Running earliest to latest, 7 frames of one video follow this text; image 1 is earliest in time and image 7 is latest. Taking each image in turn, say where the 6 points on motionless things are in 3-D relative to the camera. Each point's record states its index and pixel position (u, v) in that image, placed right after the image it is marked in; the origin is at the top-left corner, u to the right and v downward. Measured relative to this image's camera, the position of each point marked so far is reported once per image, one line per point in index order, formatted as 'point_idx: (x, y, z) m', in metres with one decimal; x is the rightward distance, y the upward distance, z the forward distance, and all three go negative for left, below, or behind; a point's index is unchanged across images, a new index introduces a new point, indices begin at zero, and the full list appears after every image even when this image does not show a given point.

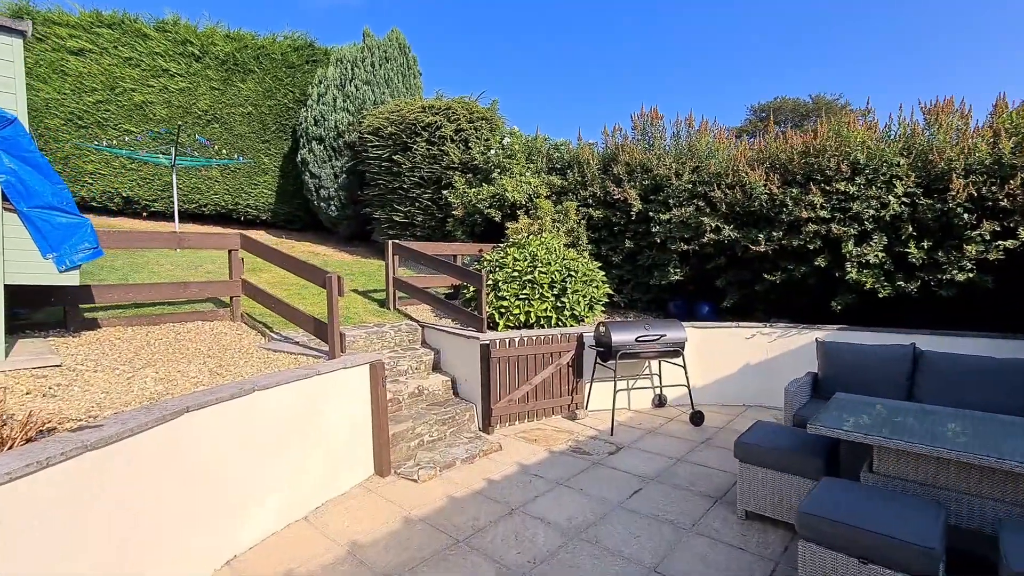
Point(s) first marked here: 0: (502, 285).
0: (-0.1, 0.0, +6.3) m
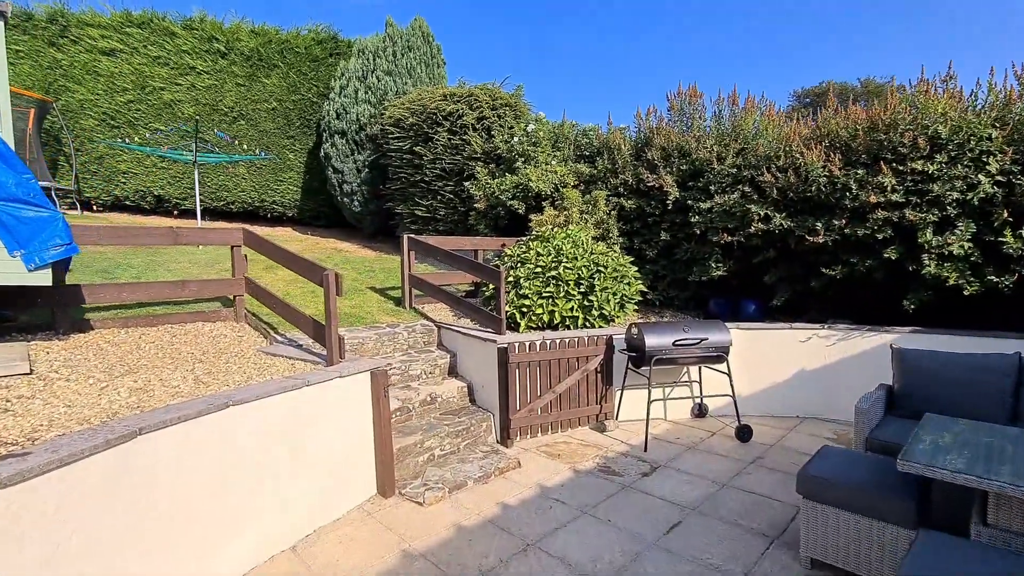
0: (+0.1, +0.1, +5.8) m
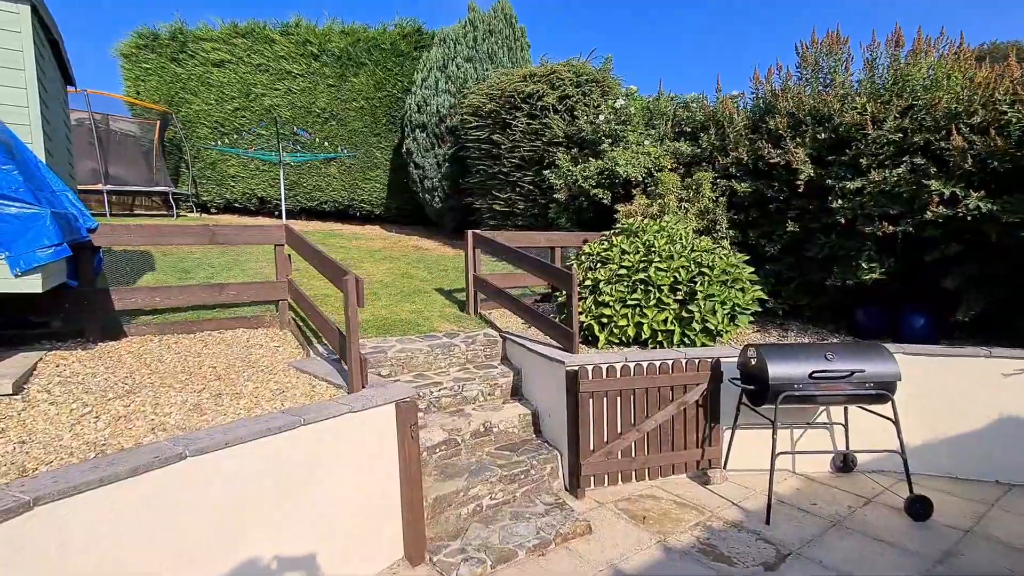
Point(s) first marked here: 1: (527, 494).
0: (+0.9, 0.0, +4.7) m
1: (+0.1, -1.5, +3.7) m
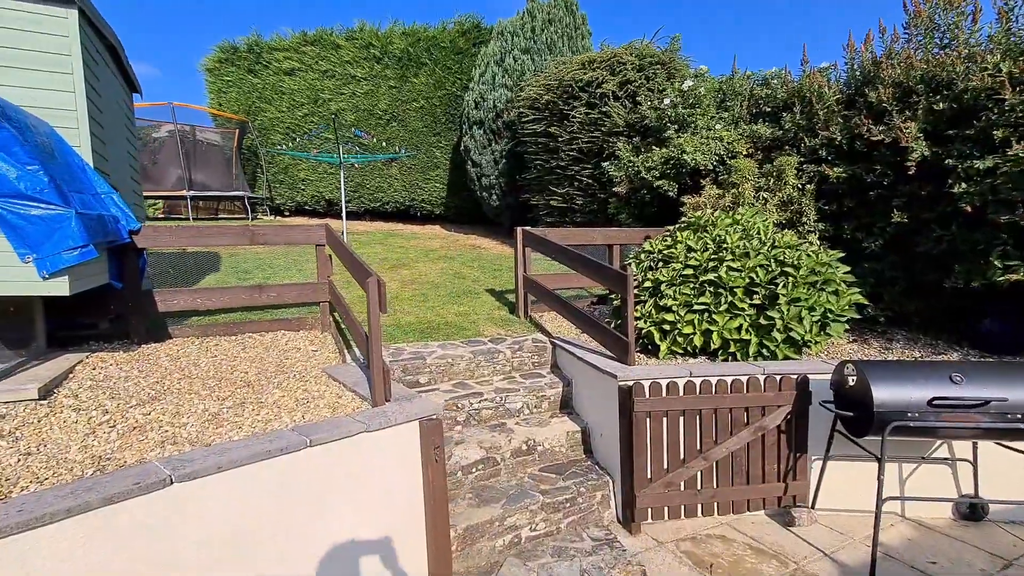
0: (+1.3, 0.0, +4.1) m
1: (+0.4, -1.6, +3.3) m
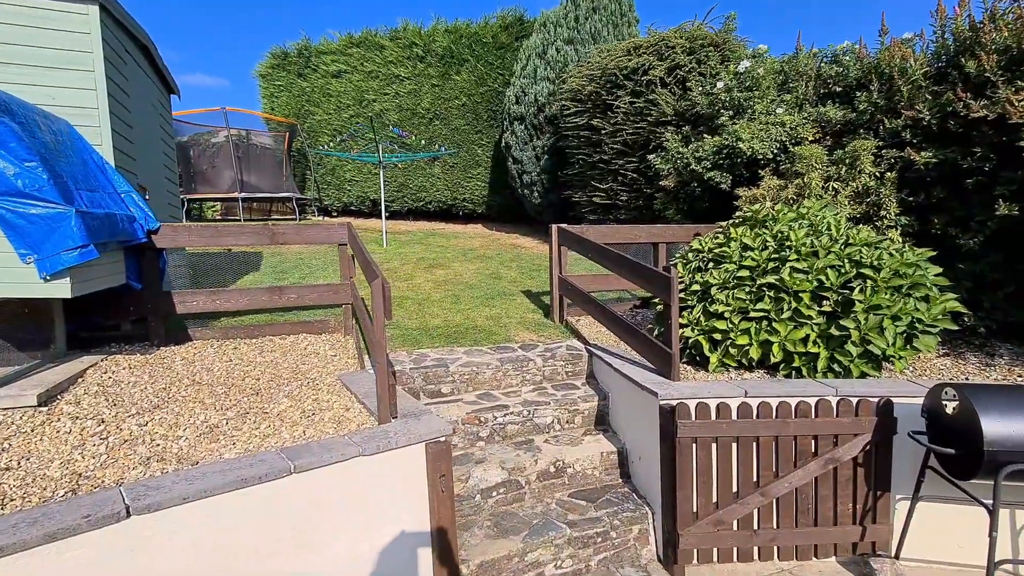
0: (+1.5, 0.0, +3.6) m
1: (+0.5, -1.6, +2.9) m
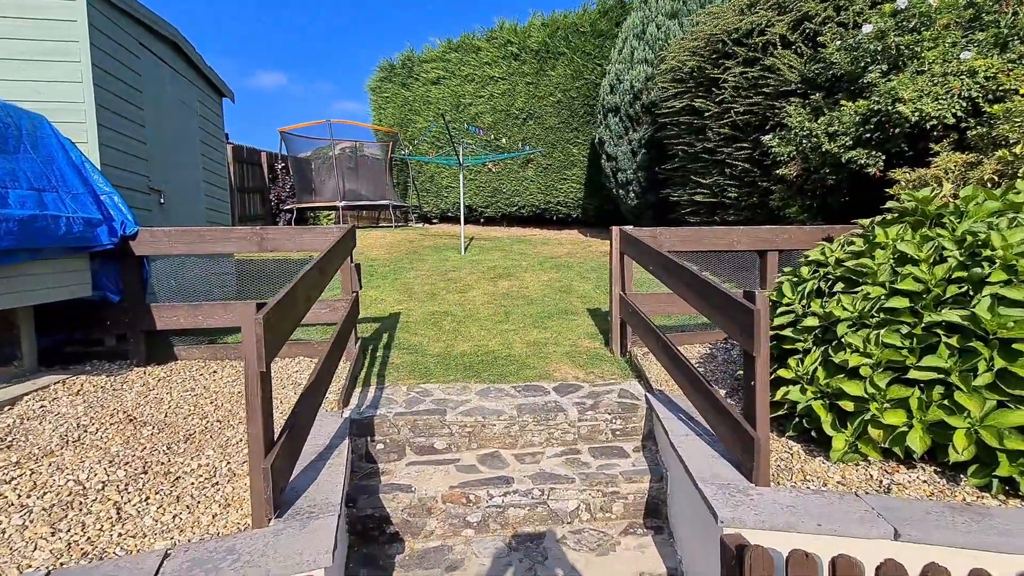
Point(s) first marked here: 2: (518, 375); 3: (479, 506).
0: (+1.5, -0.2, +2.2) m
1: (+0.4, -1.7, +1.7) m
2: (0.0, -0.6, +3.6) m
3: (-0.2, -1.1, +2.5) m
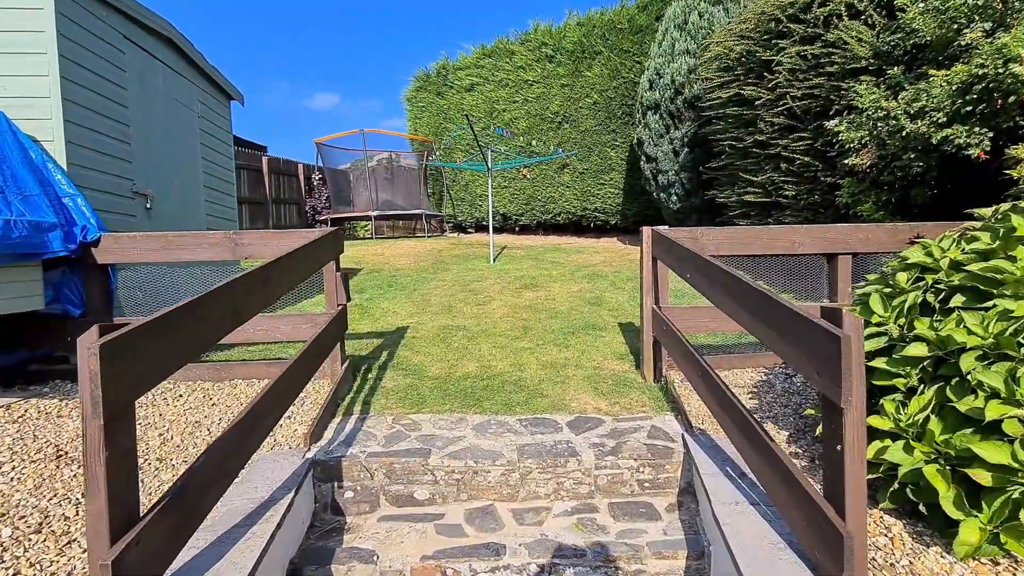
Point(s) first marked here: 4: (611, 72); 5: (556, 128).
0: (+1.4, -0.2, +1.5) m
1: (+0.2, -1.8, +1.1) m
2: (+0.1, -0.7, +3.0) m
3: (-0.2, -1.2, +1.9) m
4: (+2.4, +5.2, +11.9) m
5: (+1.1, +4.2, +12.9) m
